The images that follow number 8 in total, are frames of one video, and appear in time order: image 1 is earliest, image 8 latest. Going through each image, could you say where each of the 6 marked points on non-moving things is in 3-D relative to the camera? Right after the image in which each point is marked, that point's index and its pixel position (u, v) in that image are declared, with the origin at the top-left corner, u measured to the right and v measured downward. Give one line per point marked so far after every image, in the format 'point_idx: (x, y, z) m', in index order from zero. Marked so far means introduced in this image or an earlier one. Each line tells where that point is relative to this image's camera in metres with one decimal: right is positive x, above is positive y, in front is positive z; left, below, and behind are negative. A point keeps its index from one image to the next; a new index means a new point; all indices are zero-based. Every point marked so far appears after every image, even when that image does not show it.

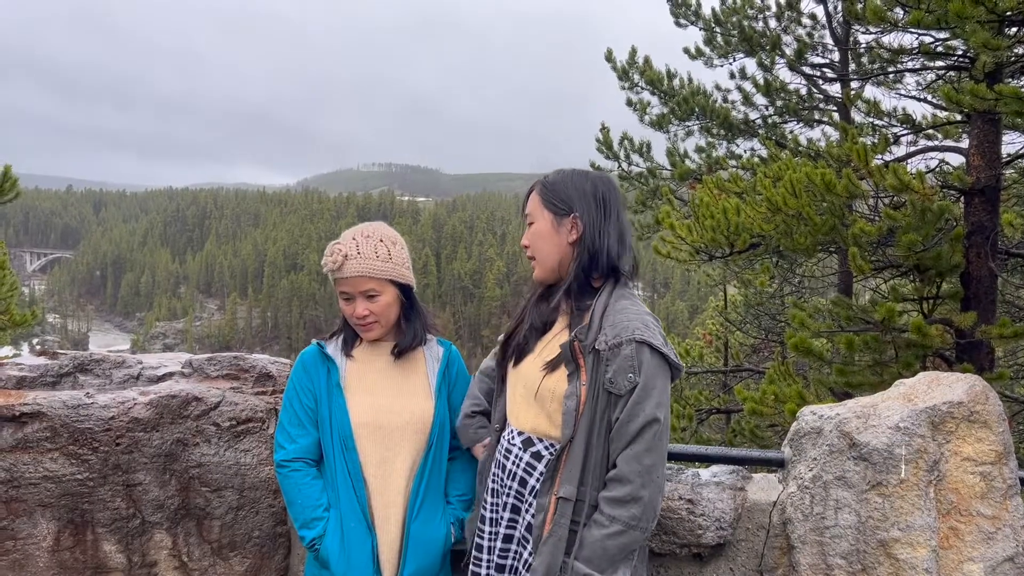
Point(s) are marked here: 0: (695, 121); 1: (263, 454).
0: (+2.2, +2.0, +10.2) m
1: (-1.1, -0.7, +3.7) m
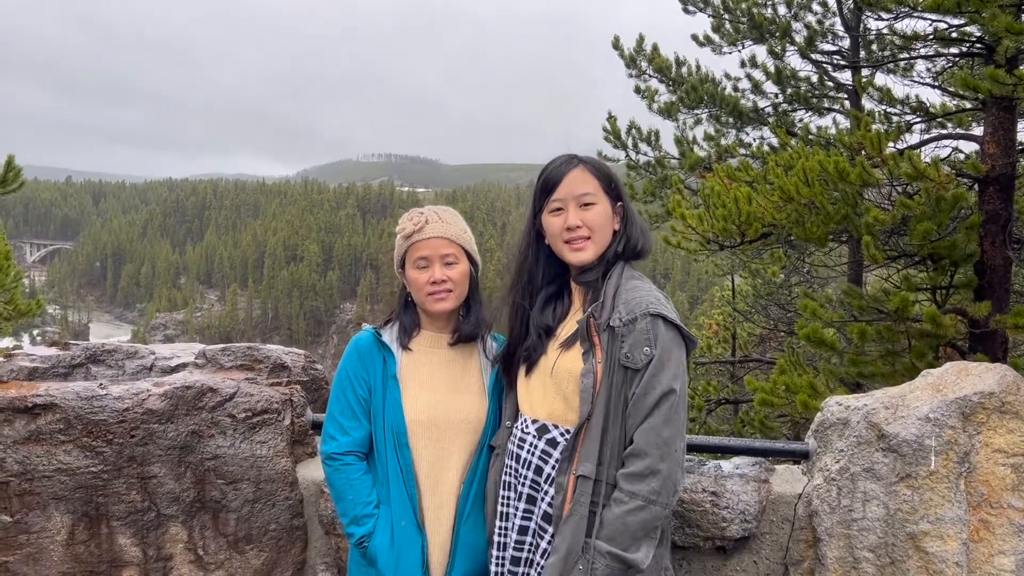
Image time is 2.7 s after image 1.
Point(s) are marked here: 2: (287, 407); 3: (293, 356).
0: (+2.3, +2.1, +10.1) m
1: (-1.0, -0.7, +3.6) m
2: (-1.1, -0.6, +3.9) m
3: (-1.1, -0.3, +4.1) m
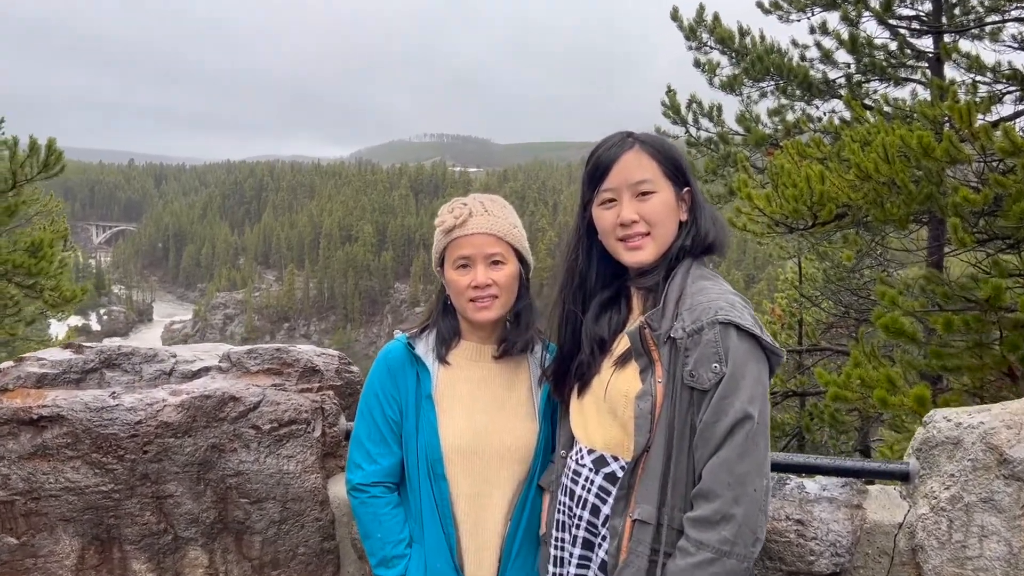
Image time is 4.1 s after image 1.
0: (+2.9, +2.3, +9.4) m
1: (-0.8, -0.7, +3.3) m
2: (-0.8, -0.6, +3.6) m
3: (-0.8, -0.3, +3.8) m
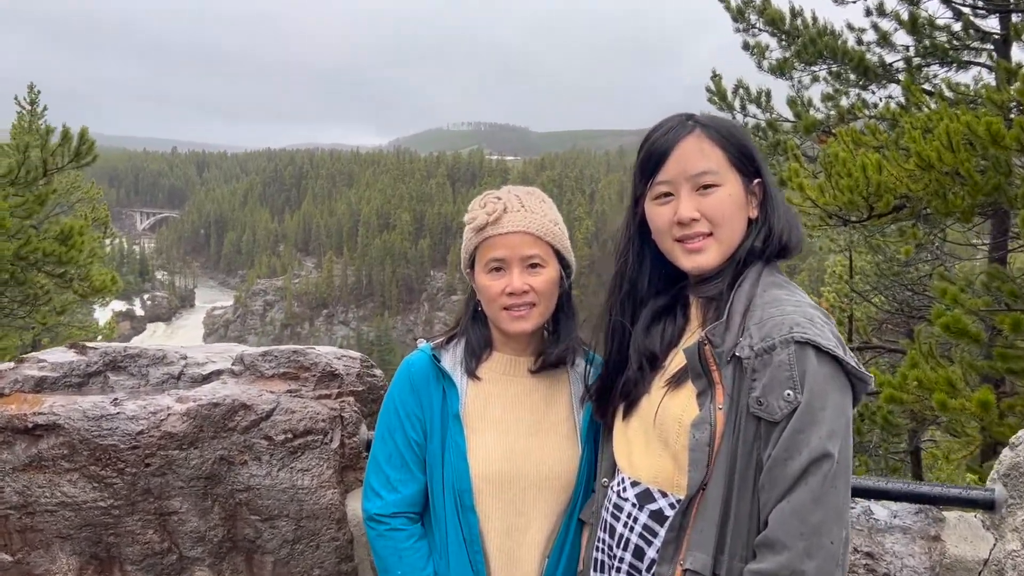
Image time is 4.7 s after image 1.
0: (+3.3, +2.4, +9.0) m
1: (-0.7, -0.7, +3.0) m
2: (-0.7, -0.6, +3.3) m
3: (-0.7, -0.3, +3.5) m
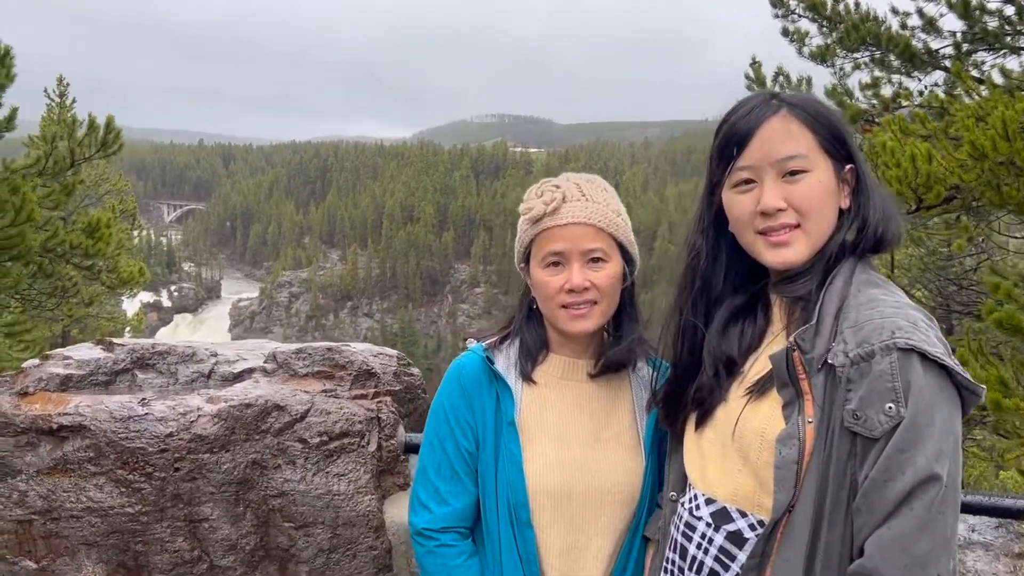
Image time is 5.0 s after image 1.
0: (+3.7, +2.4, +8.6) m
1: (-0.5, -0.7, +2.9) m
2: (-0.5, -0.5, +3.2) m
3: (-0.5, -0.3, +3.3) m
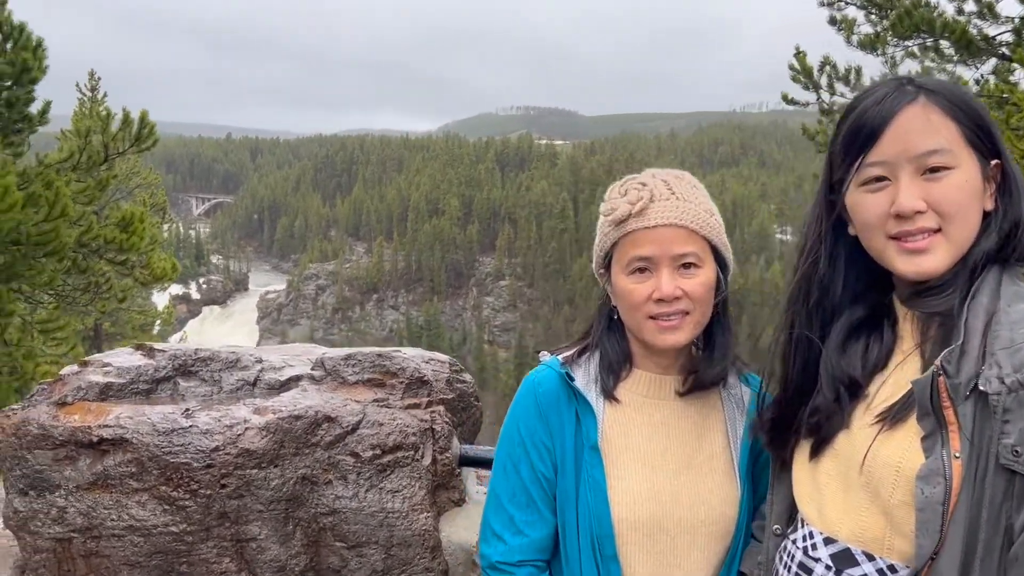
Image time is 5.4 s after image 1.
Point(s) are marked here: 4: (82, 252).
0: (+4.0, +2.5, +8.3) m
1: (-0.3, -0.7, +2.7) m
2: (-0.3, -0.5, +3.0) m
3: (-0.3, -0.3, +3.2) m
4: (-4.0, +0.3, +7.8) m
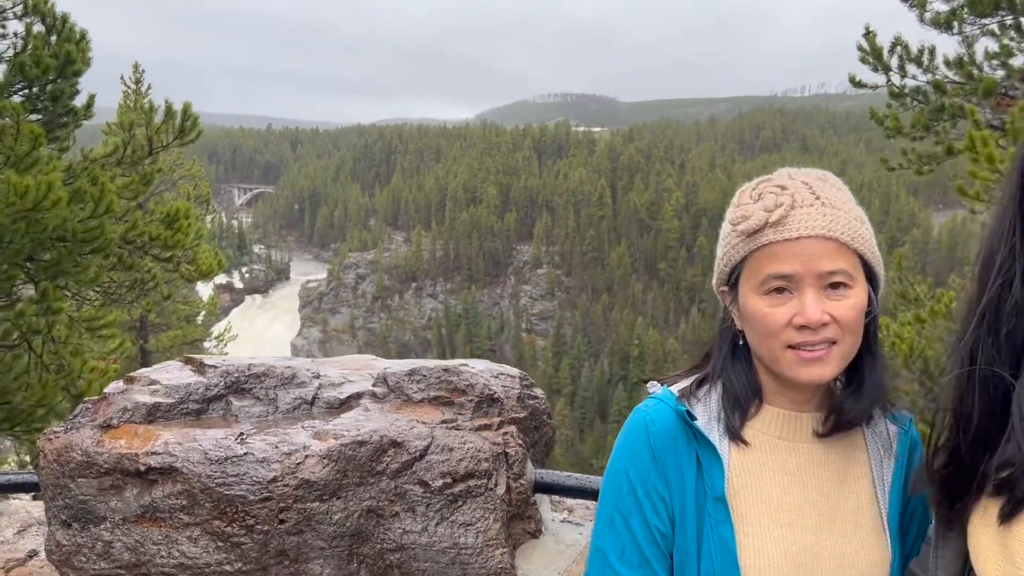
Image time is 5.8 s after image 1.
0: (+4.5, +2.5, +7.8) m
1: (-0.1, -0.7, +2.4) m
2: (0.0, -0.6, +2.7) m
3: (0.0, -0.3, +2.9) m
4: (-3.5, +0.4, +7.7) m
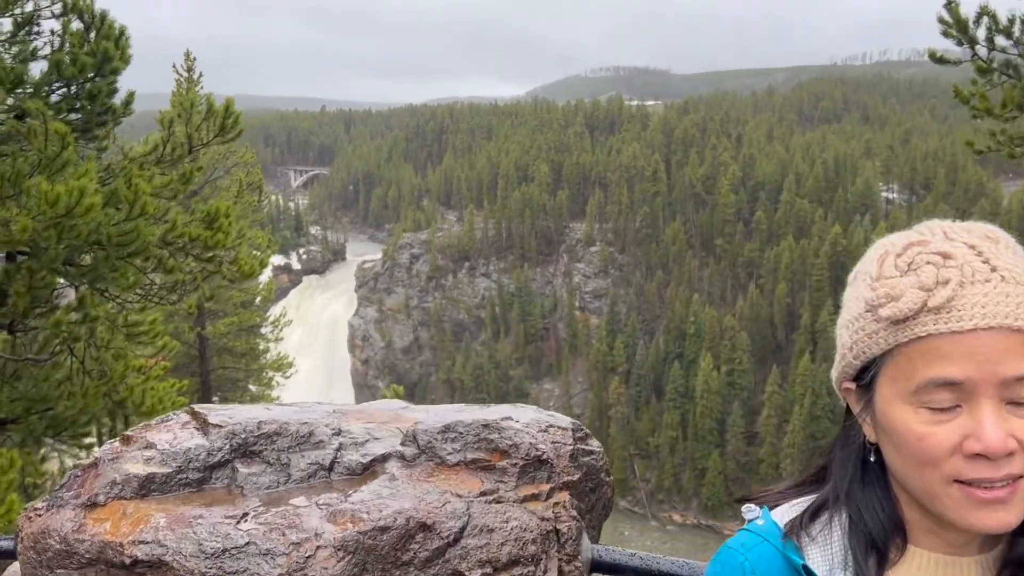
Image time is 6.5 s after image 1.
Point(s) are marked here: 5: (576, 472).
0: (+4.9, +2.6, +7.0) m
1: (+0.1, -0.8, +2.0) m
2: (+0.1, -0.7, +2.3) m
3: (+0.1, -0.4, +2.5) m
4: (-3.1, +0.3, +7.4) m
5: (+0.2, -0.5, +2.5) m
